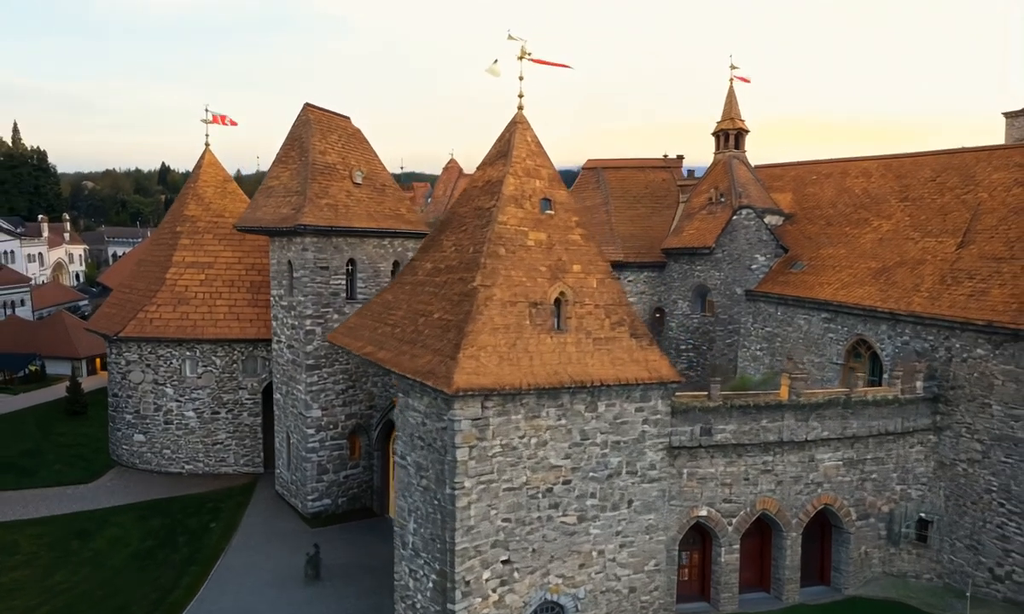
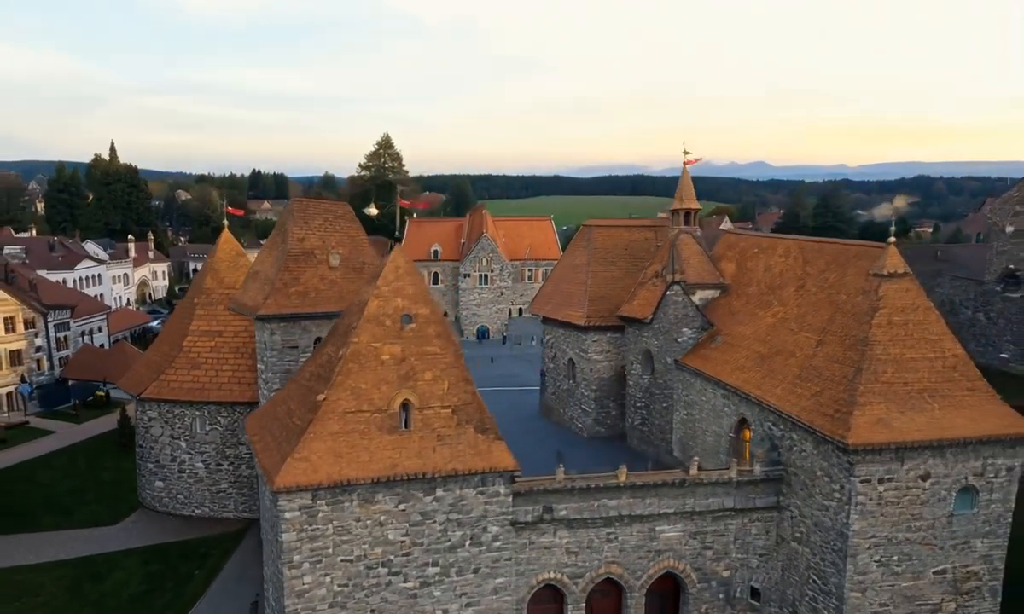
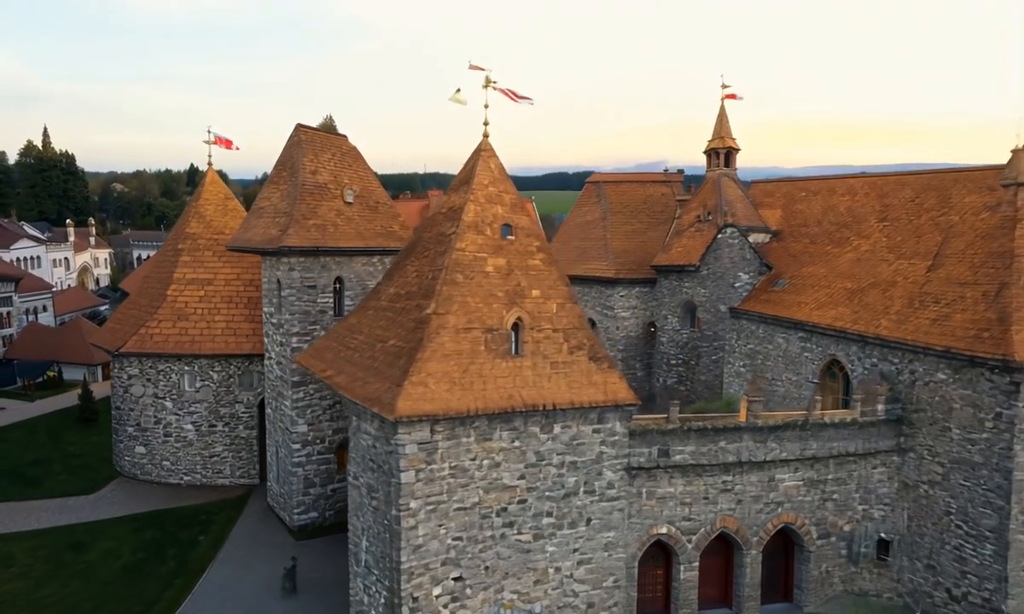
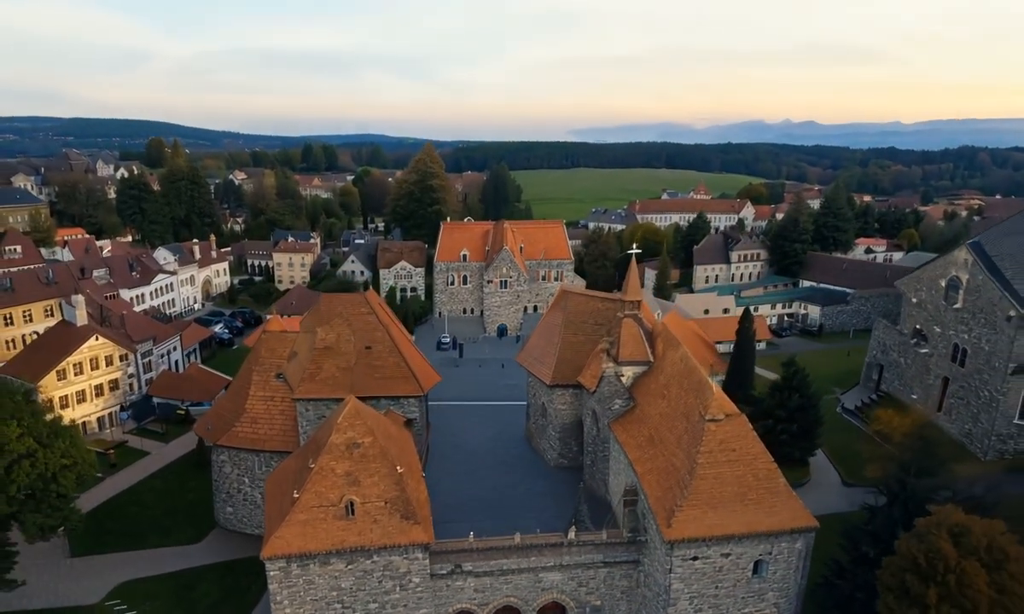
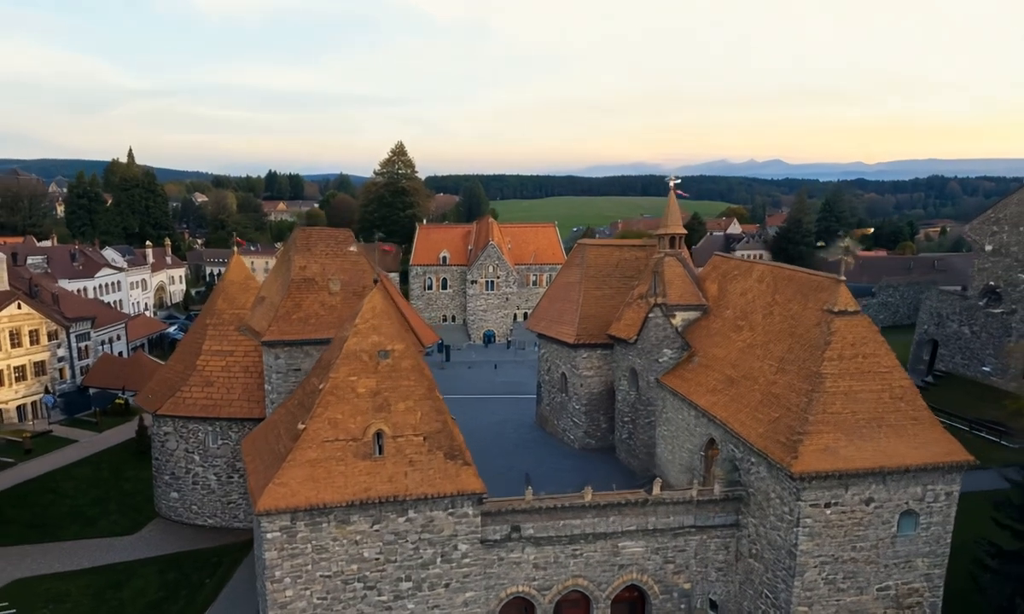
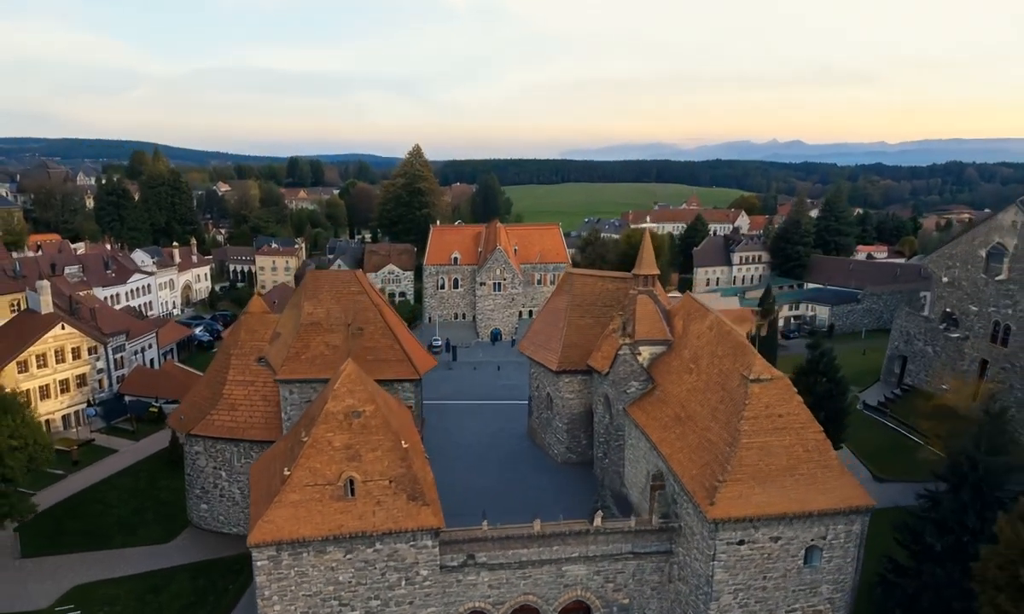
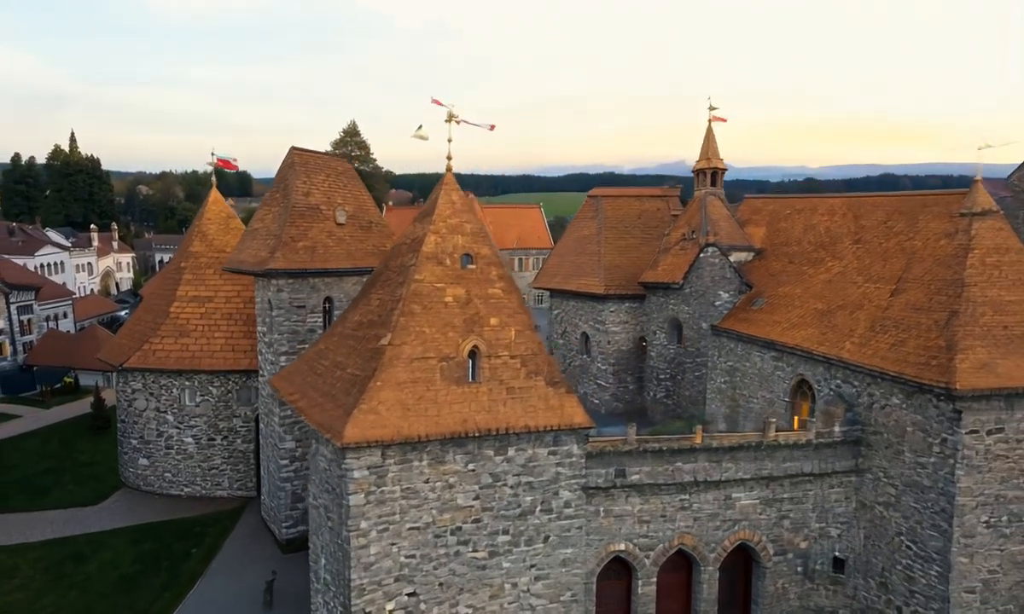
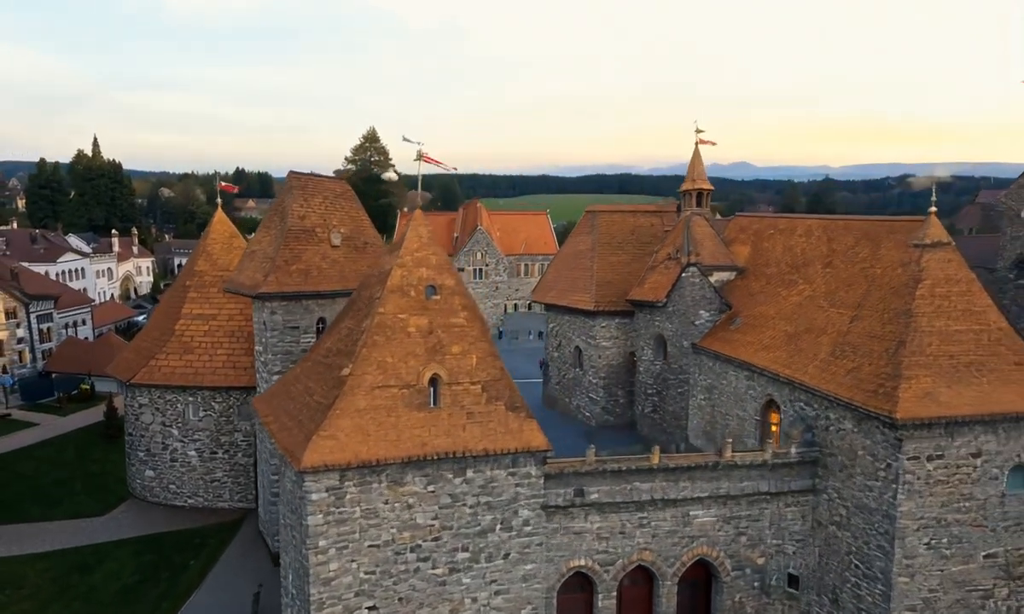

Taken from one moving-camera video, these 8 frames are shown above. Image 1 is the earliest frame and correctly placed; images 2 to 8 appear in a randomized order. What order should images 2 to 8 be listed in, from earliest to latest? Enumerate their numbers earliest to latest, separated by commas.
3, 7, 8, 2, 5, 6, 4
